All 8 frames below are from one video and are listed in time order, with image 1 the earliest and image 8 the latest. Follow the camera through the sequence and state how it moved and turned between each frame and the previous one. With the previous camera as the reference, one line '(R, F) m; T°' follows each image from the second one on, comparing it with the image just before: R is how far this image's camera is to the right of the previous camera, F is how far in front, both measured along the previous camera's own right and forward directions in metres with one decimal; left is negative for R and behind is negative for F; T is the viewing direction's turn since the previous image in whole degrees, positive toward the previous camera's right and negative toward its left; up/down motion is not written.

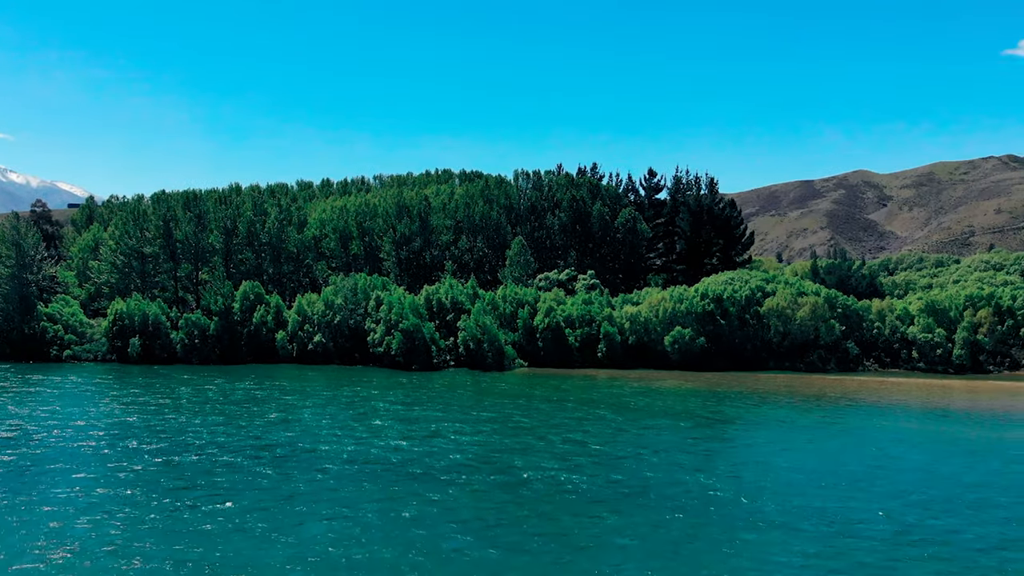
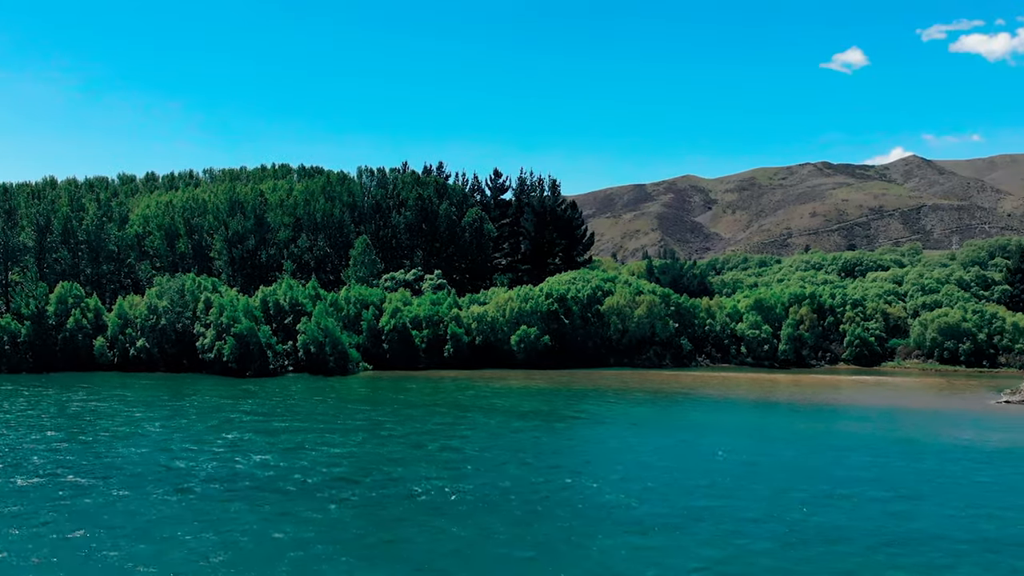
(-2.6, -2.3) m; +10°
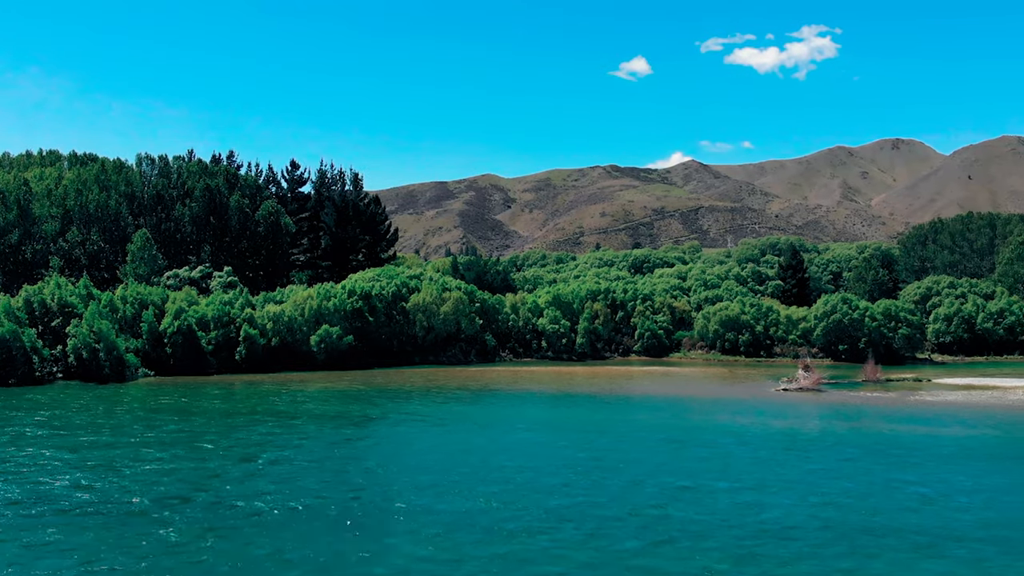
(0.0, +0.3) m; +13°
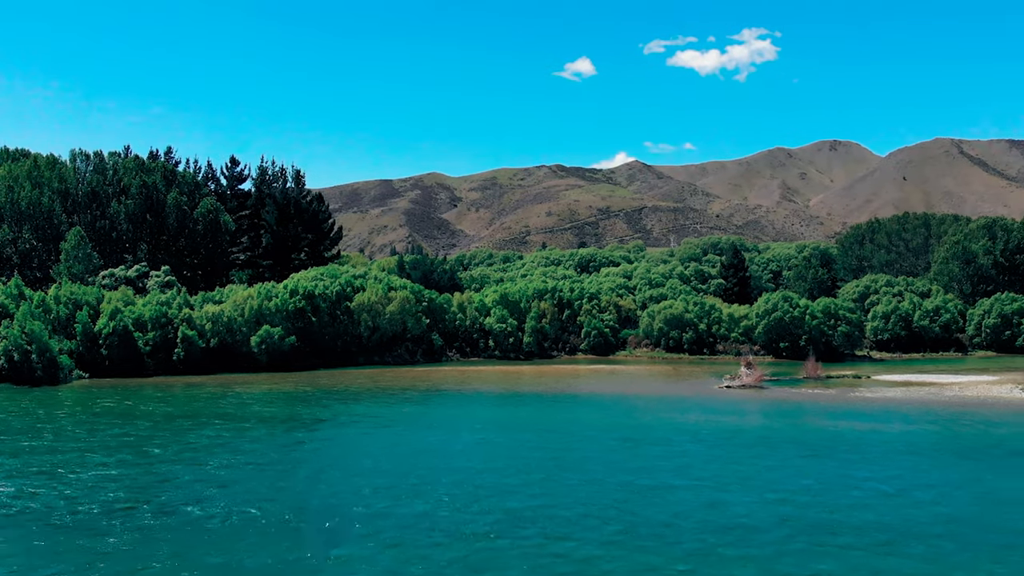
(+0.6, -1.5) m; -22°
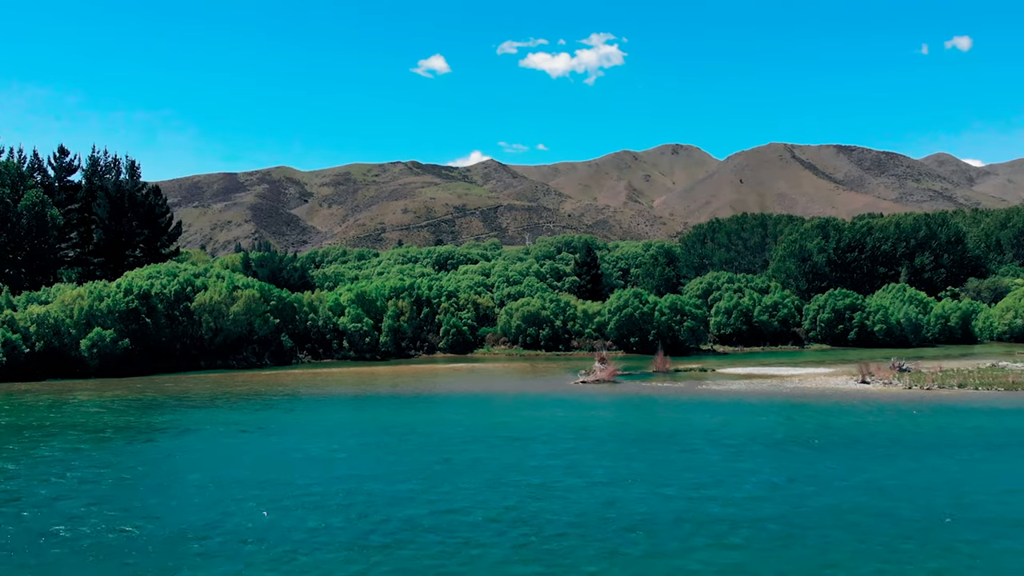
(0.0, +0.8) m; +9°
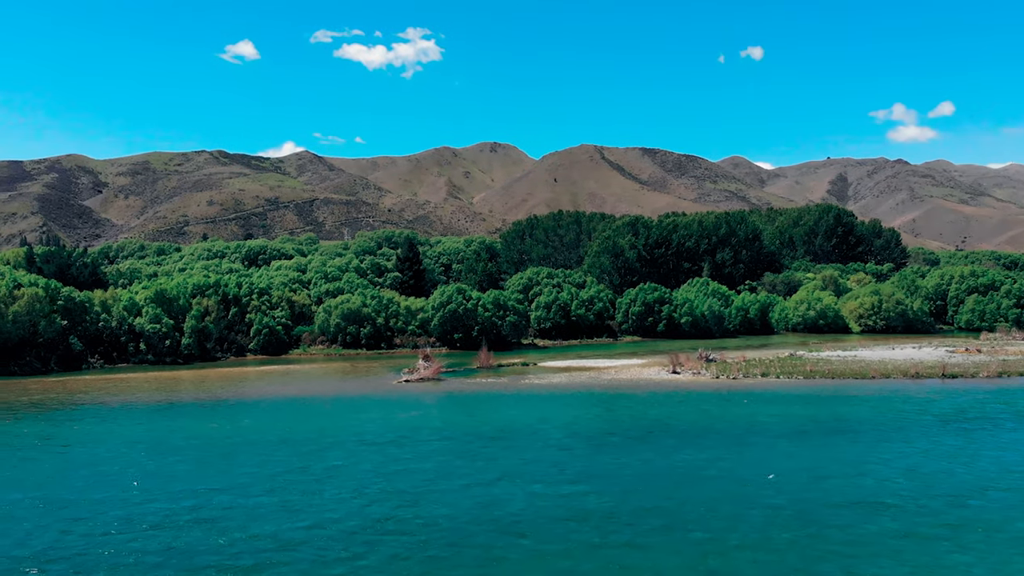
(0.0, +0.6) m; +12°
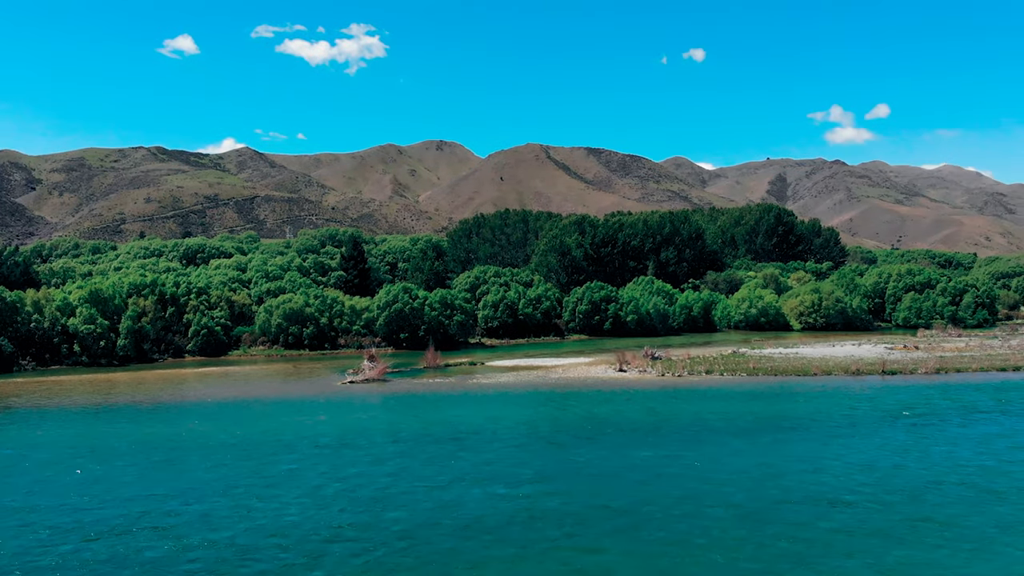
(+0.6, -2.9) m; -17°
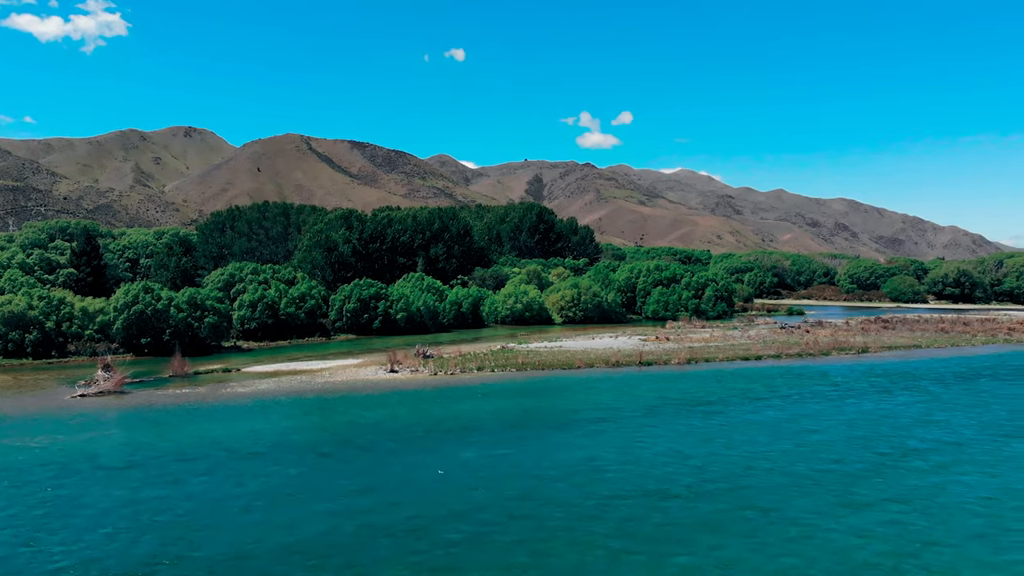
(0.0, +3.0) m; +15°
